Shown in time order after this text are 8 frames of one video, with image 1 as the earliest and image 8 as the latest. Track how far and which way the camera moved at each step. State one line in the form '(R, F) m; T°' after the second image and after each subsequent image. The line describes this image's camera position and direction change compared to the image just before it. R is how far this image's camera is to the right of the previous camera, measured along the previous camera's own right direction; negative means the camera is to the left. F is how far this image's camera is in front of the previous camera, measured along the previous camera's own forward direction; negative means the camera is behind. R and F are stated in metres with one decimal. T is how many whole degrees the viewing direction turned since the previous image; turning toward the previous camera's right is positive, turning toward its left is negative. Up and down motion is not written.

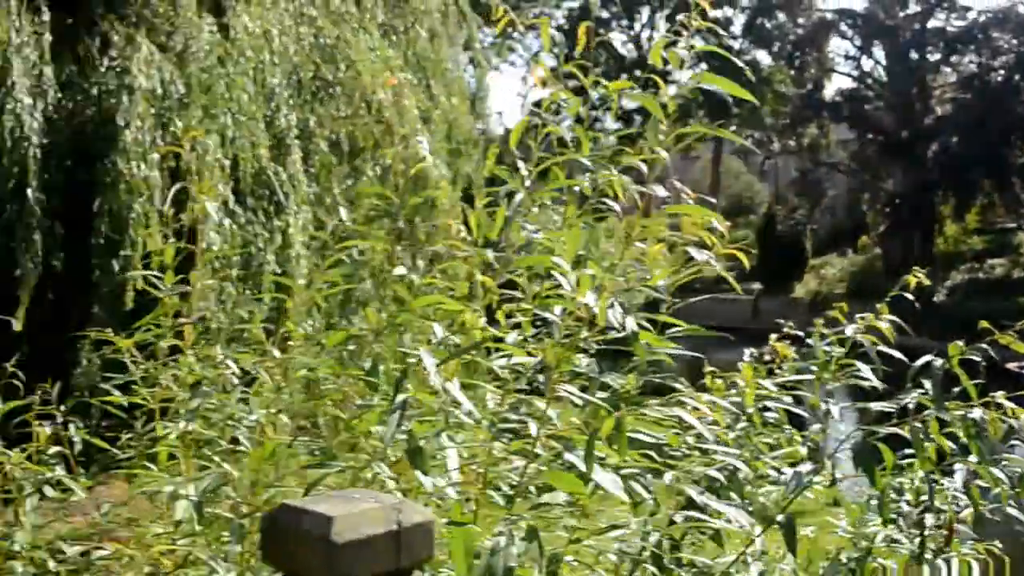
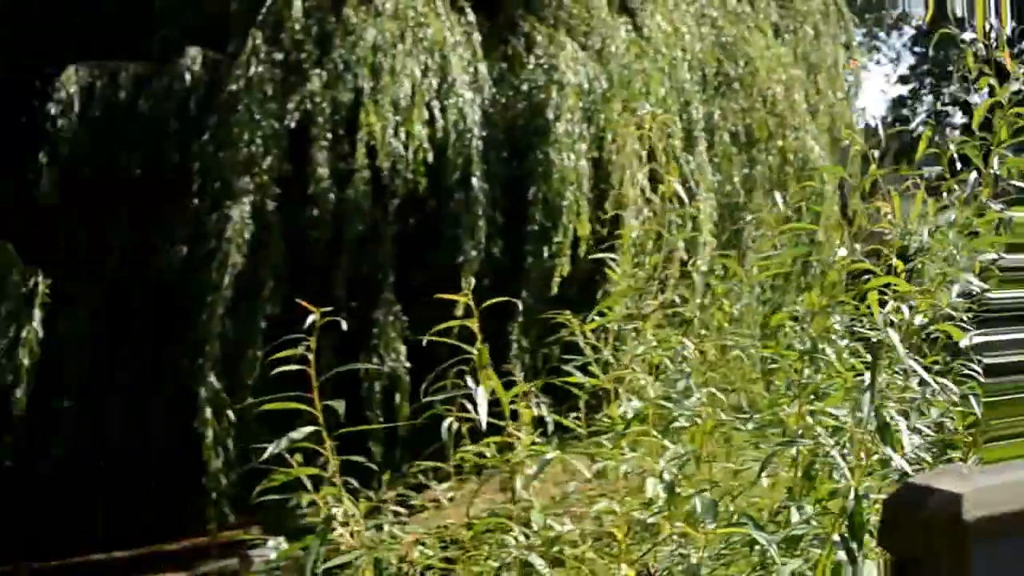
(-0.7, -0.1) m; -5°
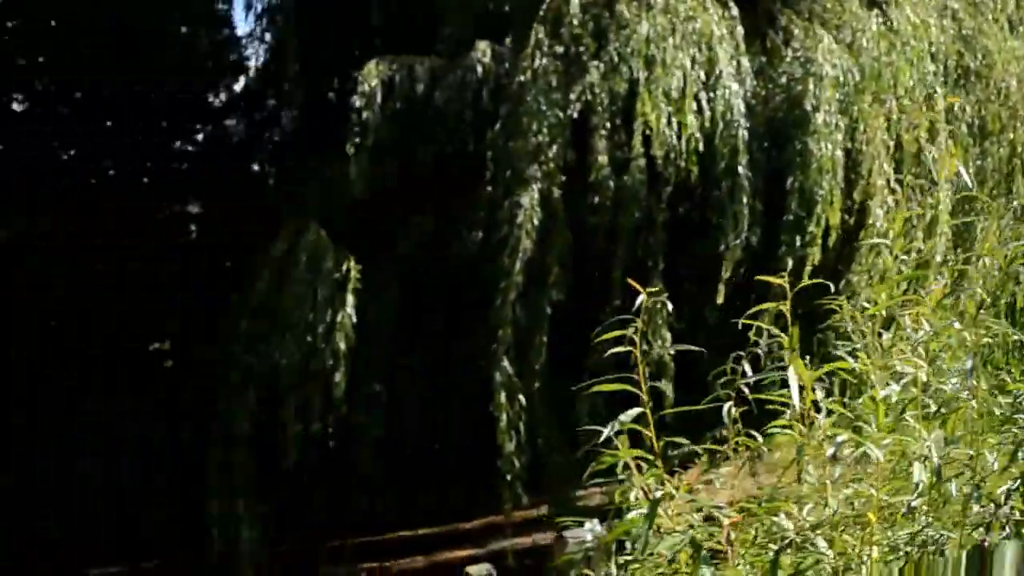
(-0.6, -0.1) m; -1°
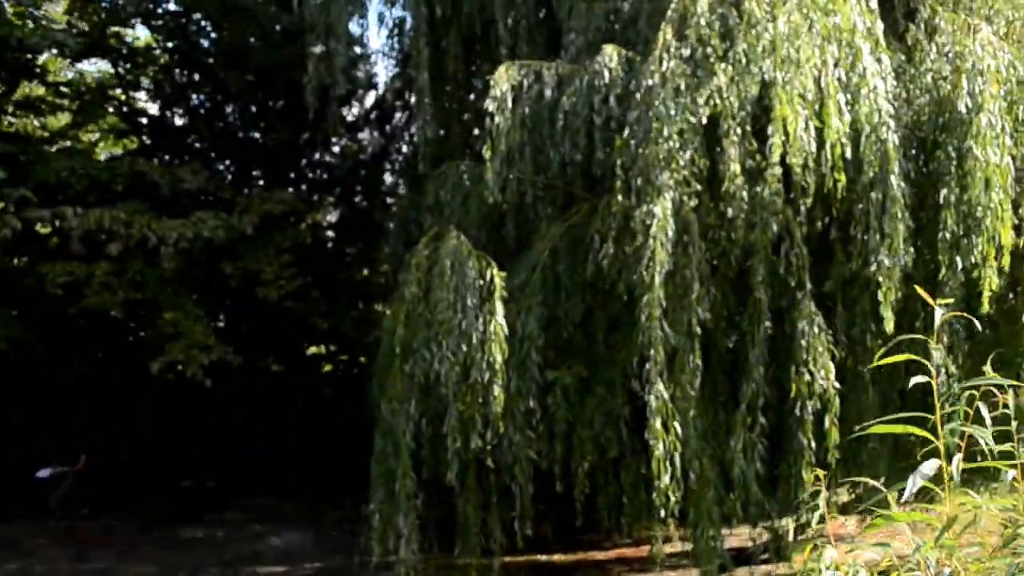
(-0.1, +0.1) m; -3°
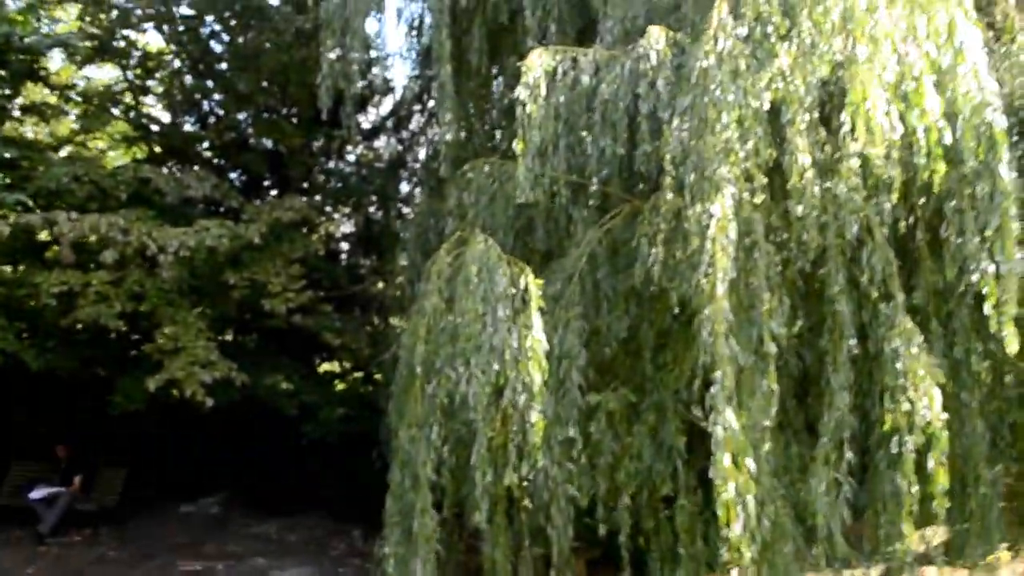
(0.0, +0.4) m; -1°
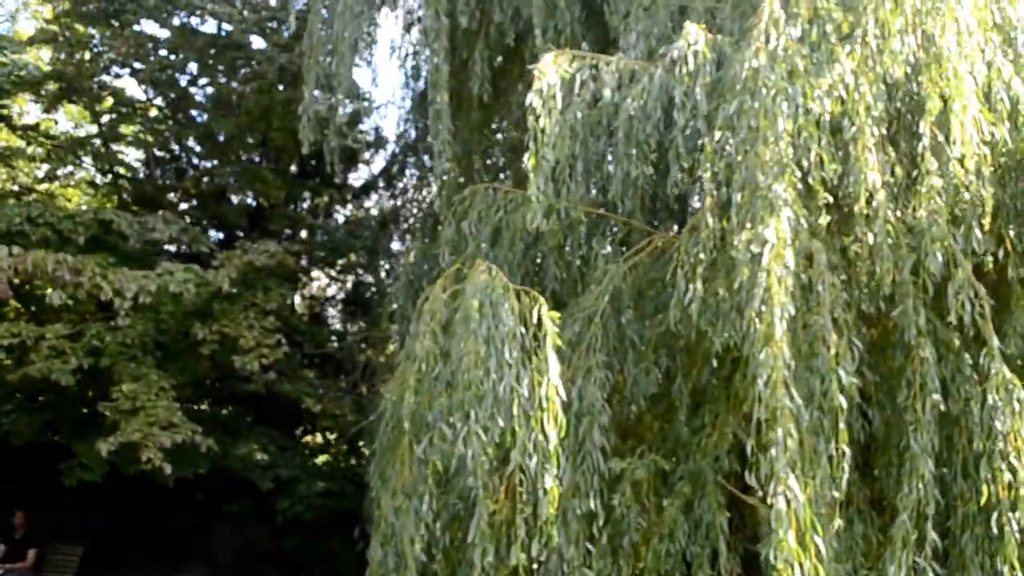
(0.0, +0.5) m; 0°
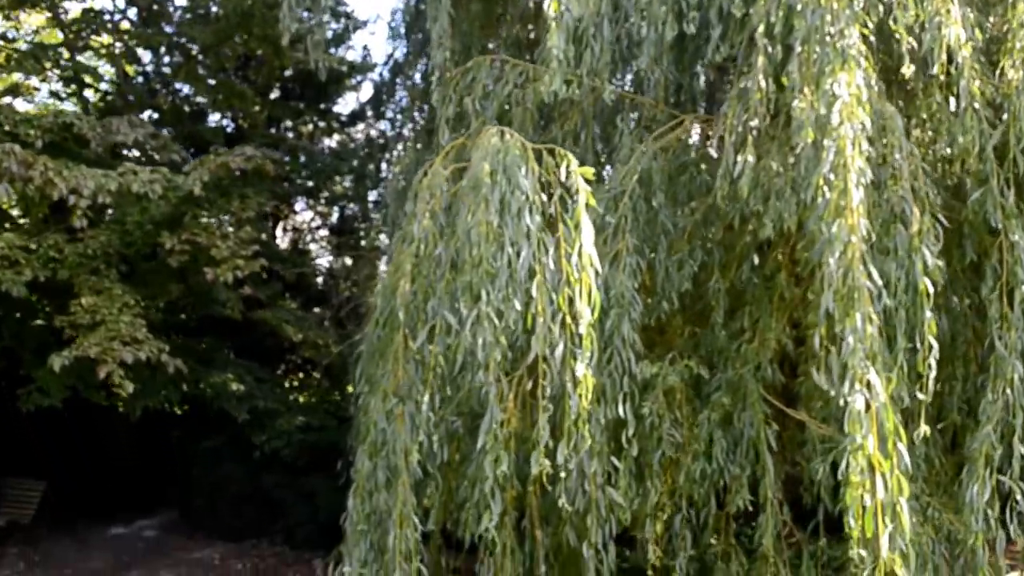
(0.0, +0.4) m; +1°
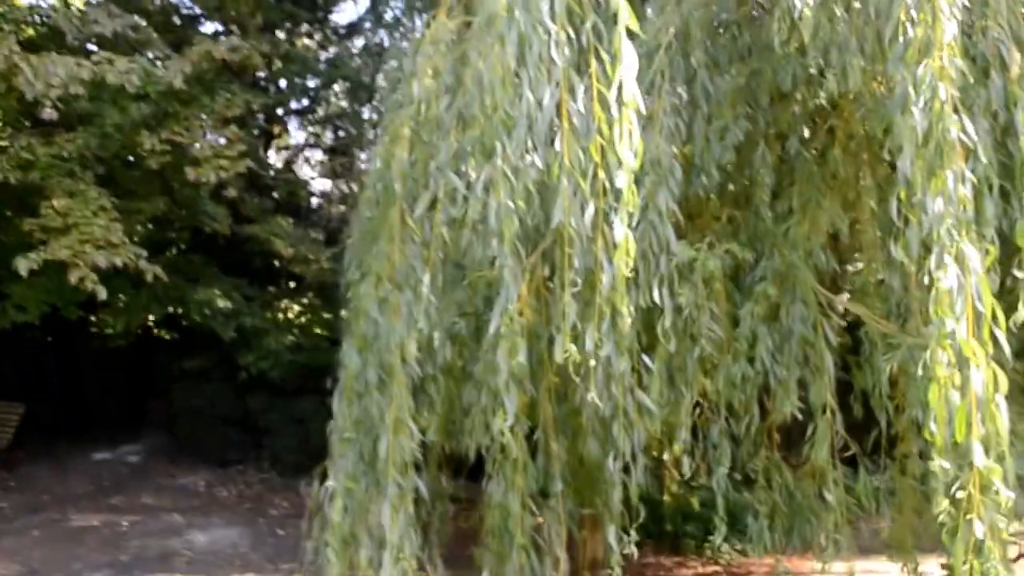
(0.0, +0.3) m; 0°
